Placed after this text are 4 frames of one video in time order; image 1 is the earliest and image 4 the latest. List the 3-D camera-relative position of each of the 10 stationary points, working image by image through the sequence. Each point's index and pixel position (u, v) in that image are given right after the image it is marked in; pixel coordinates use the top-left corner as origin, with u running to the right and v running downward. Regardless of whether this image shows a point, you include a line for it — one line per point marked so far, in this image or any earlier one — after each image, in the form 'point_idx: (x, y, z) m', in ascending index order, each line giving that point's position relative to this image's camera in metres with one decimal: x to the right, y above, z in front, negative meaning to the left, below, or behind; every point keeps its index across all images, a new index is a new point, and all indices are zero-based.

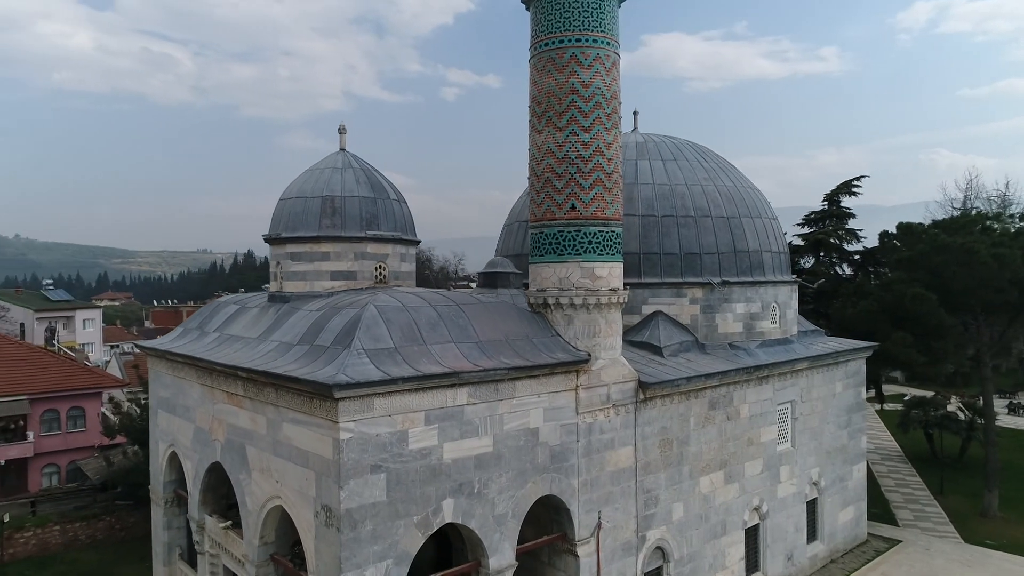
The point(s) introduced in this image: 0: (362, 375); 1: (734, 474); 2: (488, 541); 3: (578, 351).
0: (-1.5, -0.9, +6.5) m
1: (+3.6, -3.0, +10.9) m
2: (-0.3, -2.9, +7.5) m
3: (+0.9, -0.8, +8.6) m
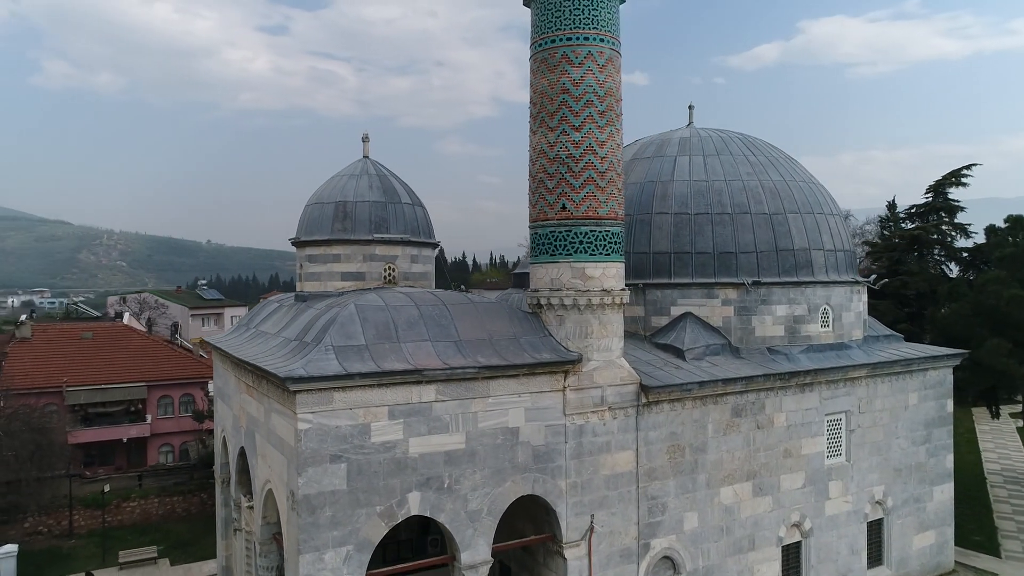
0: (-2.0, -0.9, +6.9) m
1: (+3.9, -3.1, +10.2) m
2: (-0.6, -2.9, +7.7) m
3: (+0.7, -0.8, +8.5) m
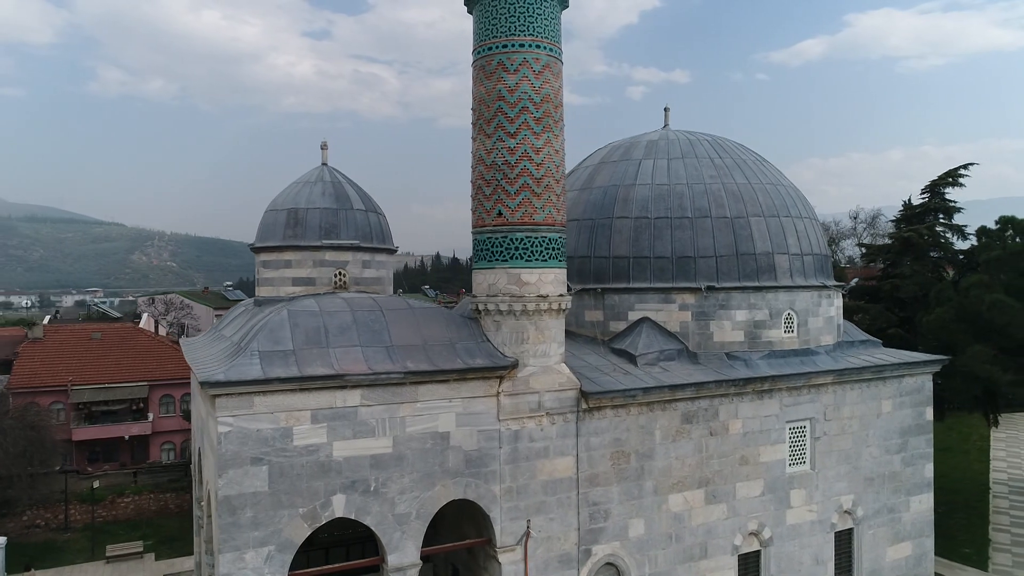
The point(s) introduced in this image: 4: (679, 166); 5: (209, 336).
0: (-2.9, -0.9, +7.1) m
1: (+3.1, -3.1, +10.1) m
2: (-1.5, -2.9, +7.8) m
3: (-0.1, -0.9, +8.6) m
4: (+2.9, +2.1, +11.7) m
5: (-4.9, -0.8, +10.9) m
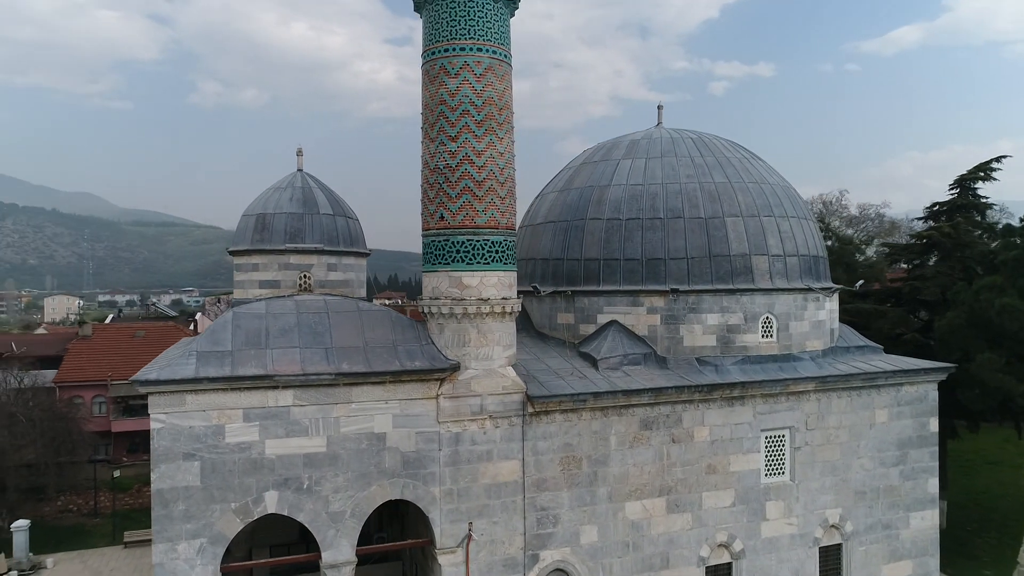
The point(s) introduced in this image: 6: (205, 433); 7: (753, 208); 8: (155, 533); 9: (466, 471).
0: (-3.8, -1.0, +7.5) m
1: (+2.5, -3.2, +9.8) m
2: (-2.3, -3.0, +8.0) m
3: (-0.9, -0.9, +8.6) m
4: (+2.5, +2.1, +11.4) m
5: (-5.4, -0.8, +11.4) m
6: (-3.5, -1.7, +7.6) m
7: (+4.0, +1.3, +11.0) m
8: (-4.0, -2.7, +7.4) m
9: (-0.6, -2.4, +8.6) m
